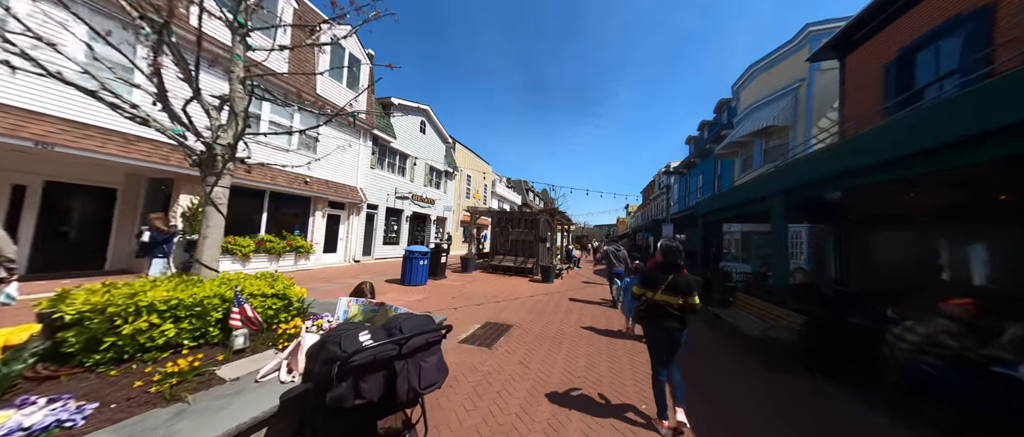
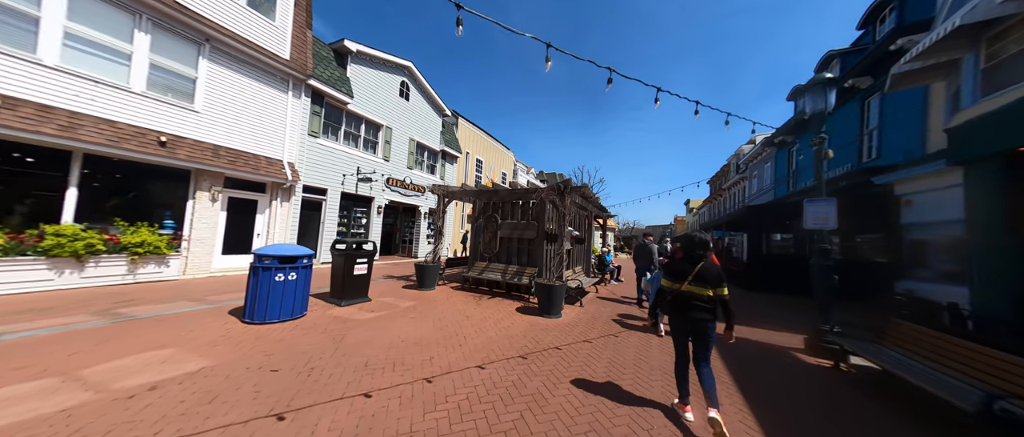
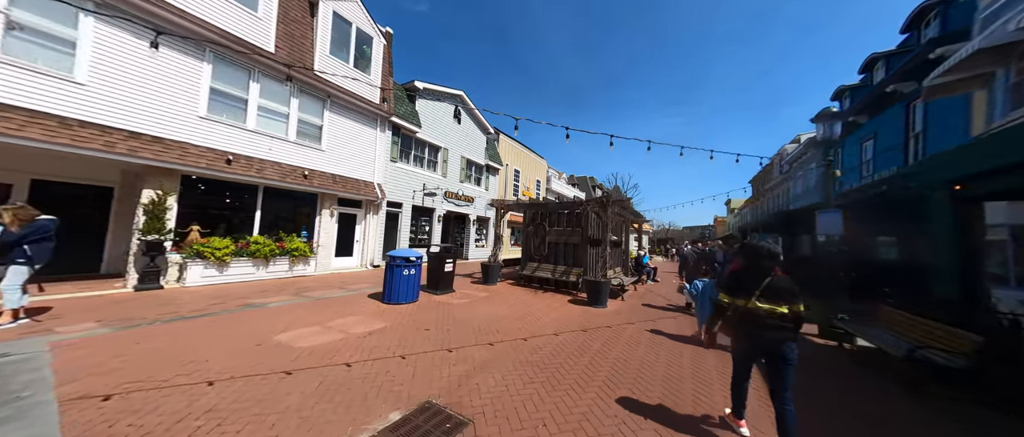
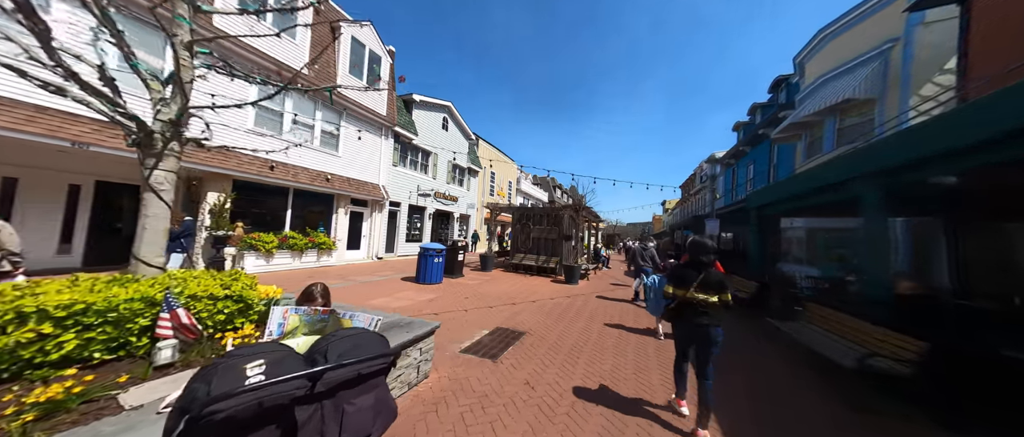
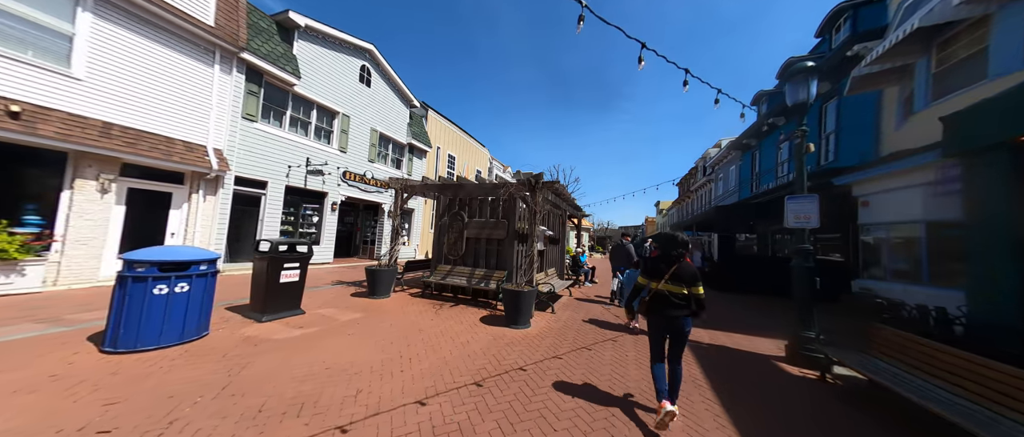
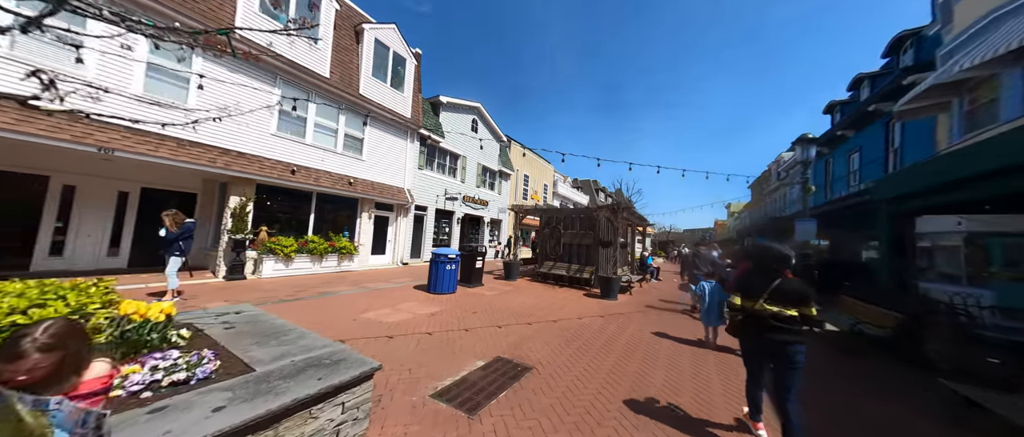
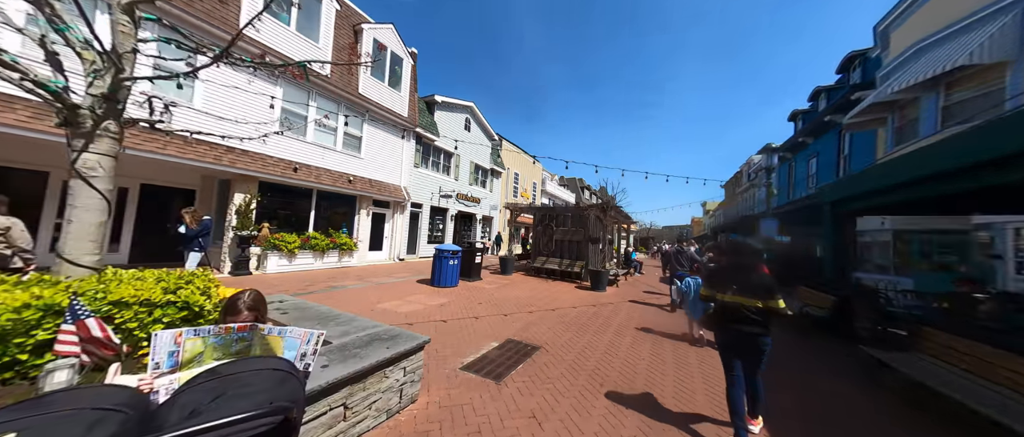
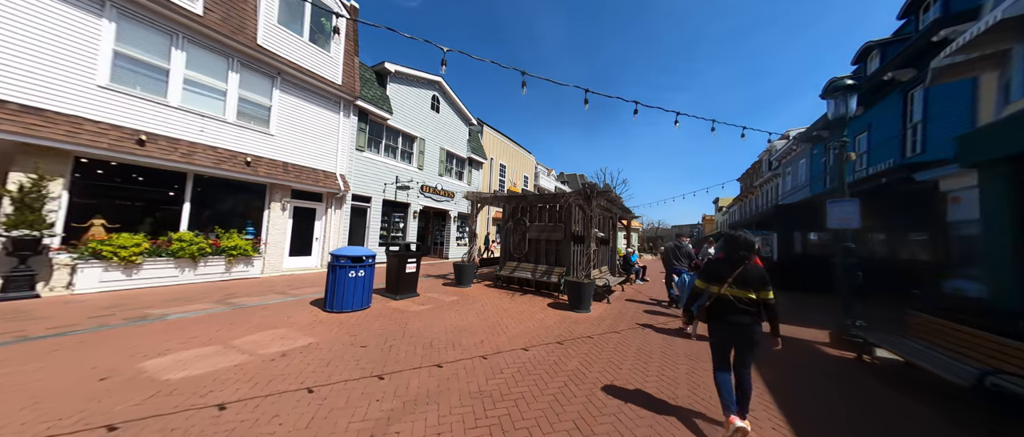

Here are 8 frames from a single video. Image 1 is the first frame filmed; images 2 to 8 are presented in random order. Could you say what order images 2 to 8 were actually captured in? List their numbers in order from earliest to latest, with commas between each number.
4, 7, 6, 3, 8, 2, 5
